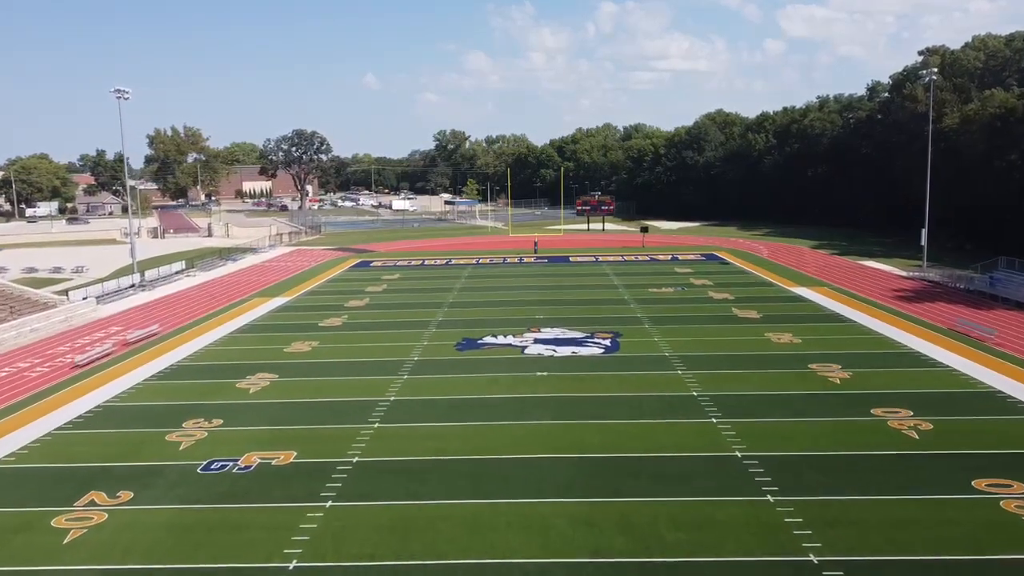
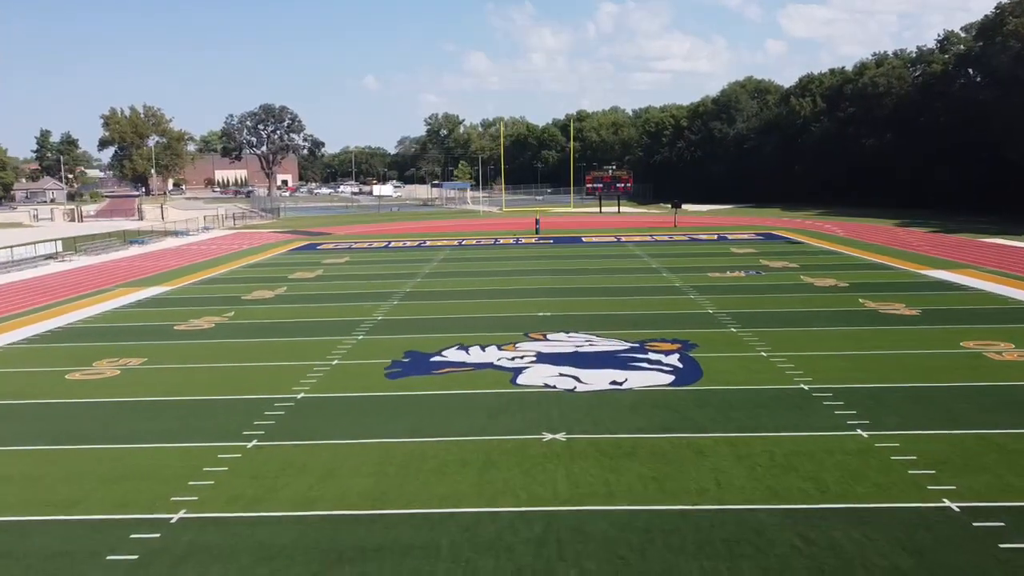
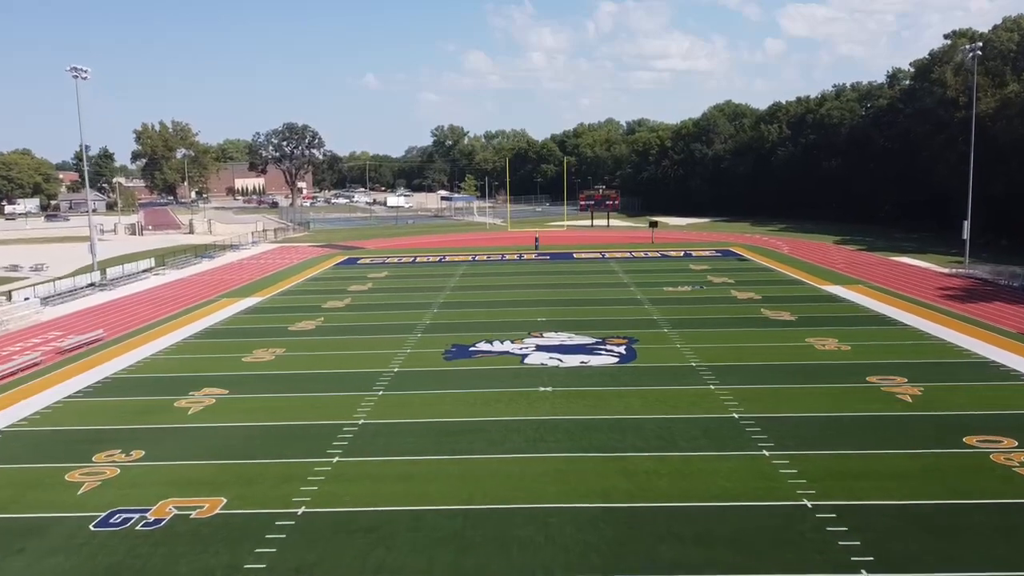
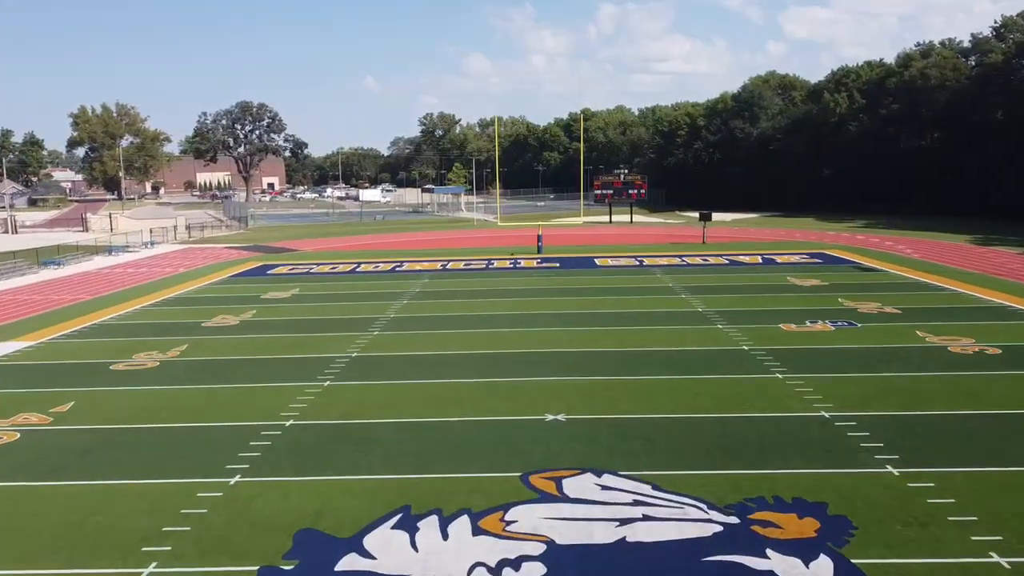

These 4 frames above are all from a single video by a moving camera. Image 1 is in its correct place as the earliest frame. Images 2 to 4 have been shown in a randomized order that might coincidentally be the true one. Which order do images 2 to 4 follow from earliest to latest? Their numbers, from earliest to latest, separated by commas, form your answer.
3, 2, 4
